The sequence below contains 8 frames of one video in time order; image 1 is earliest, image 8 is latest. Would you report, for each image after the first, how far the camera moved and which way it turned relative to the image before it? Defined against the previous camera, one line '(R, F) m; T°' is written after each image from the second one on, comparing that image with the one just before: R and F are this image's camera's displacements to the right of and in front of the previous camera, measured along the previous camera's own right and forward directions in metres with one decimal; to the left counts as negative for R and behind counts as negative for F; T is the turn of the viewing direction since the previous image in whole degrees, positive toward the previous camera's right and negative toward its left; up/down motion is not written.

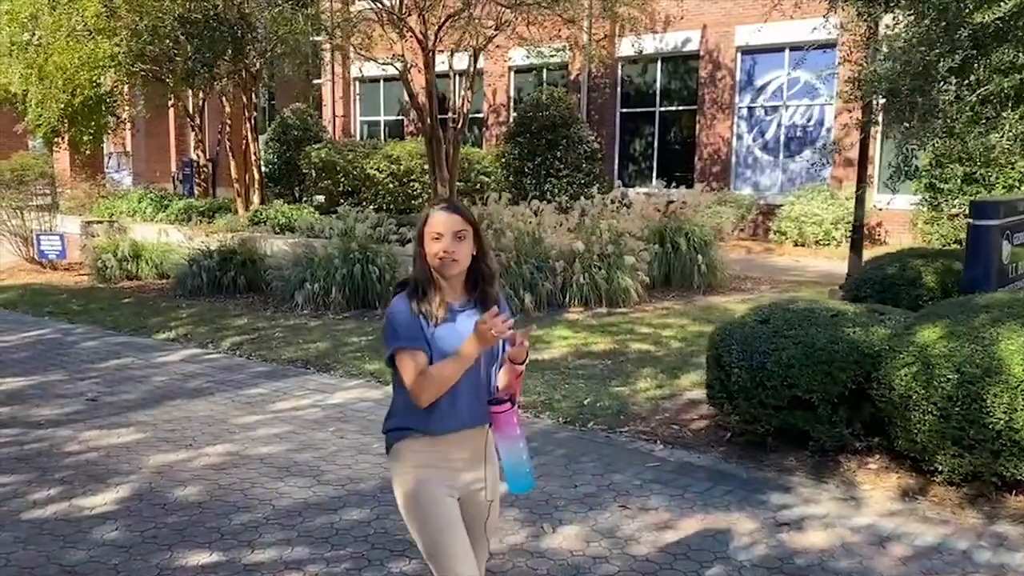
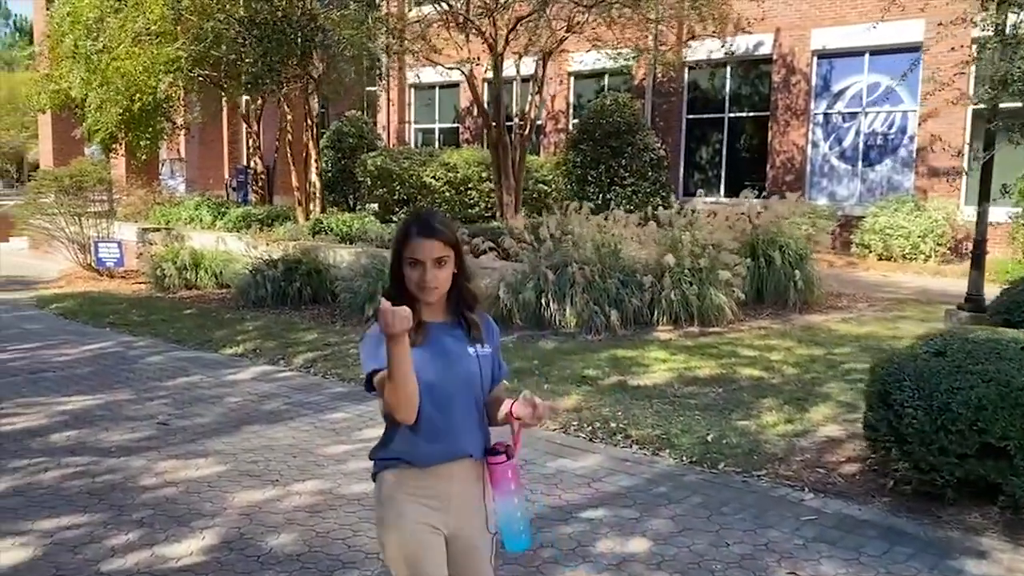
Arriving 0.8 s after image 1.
(-0.5, +0.6) m; -2°
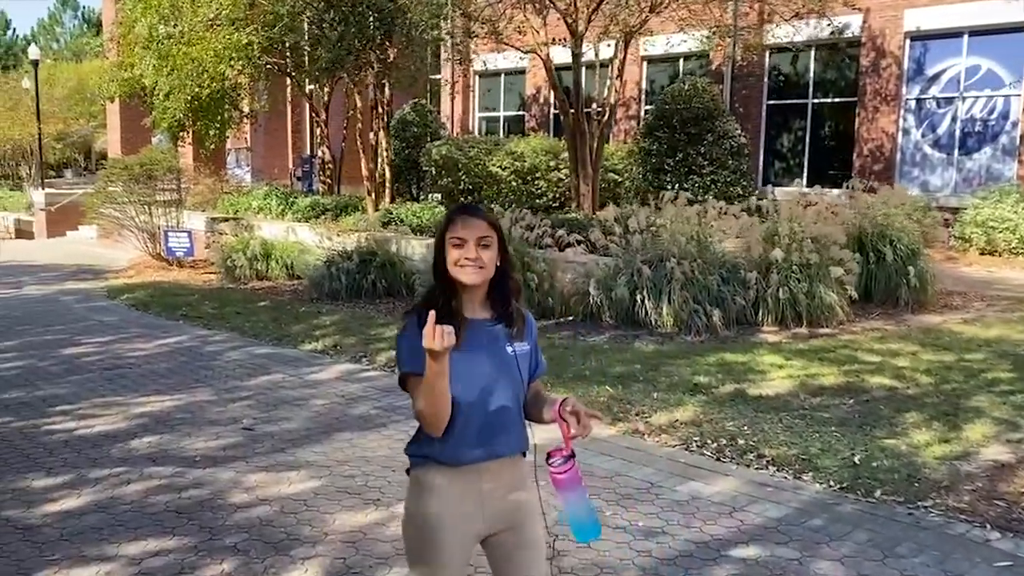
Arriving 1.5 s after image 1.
(-0.4, +0.6) m; -3°
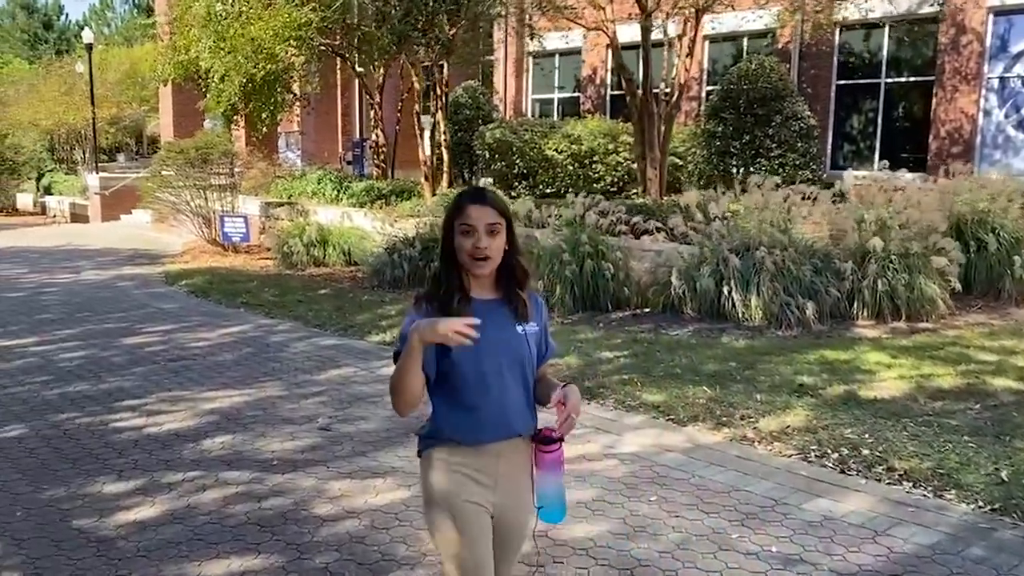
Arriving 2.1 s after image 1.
(-0.3, +0.4) m; -3°
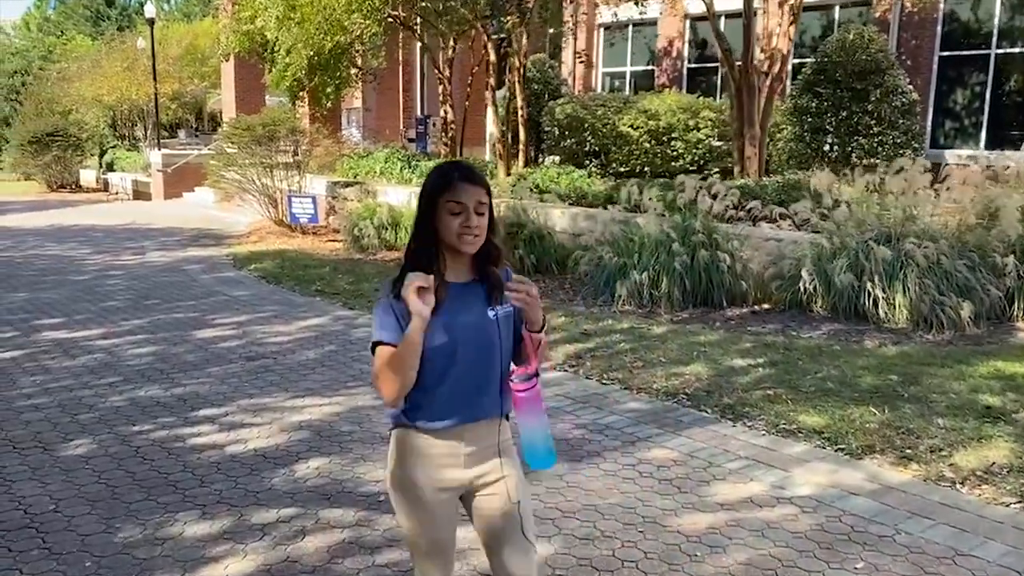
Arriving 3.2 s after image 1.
(-0.5, +0.8) m; -3°
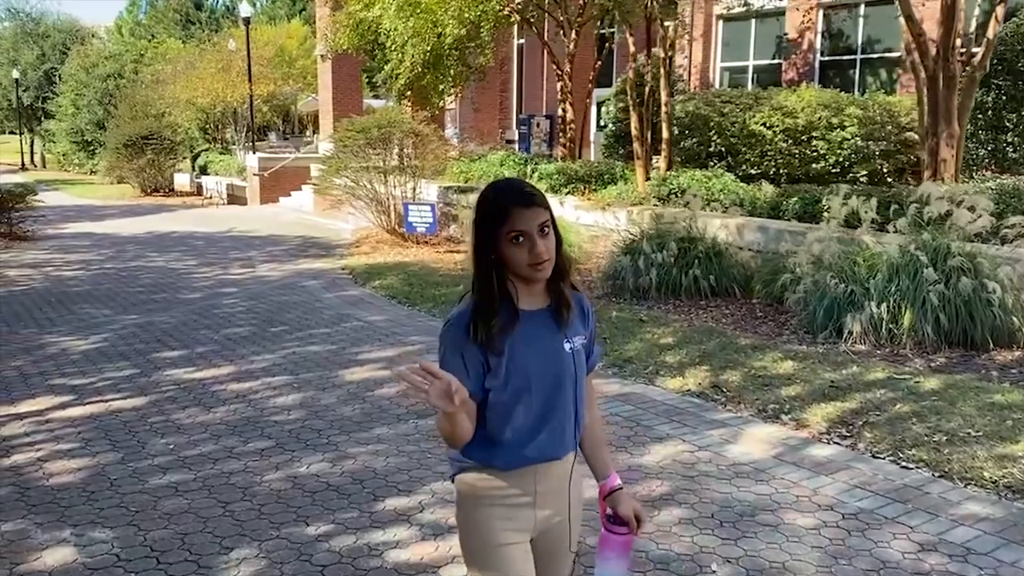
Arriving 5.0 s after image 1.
(-1.0, +1.4) m; -4°
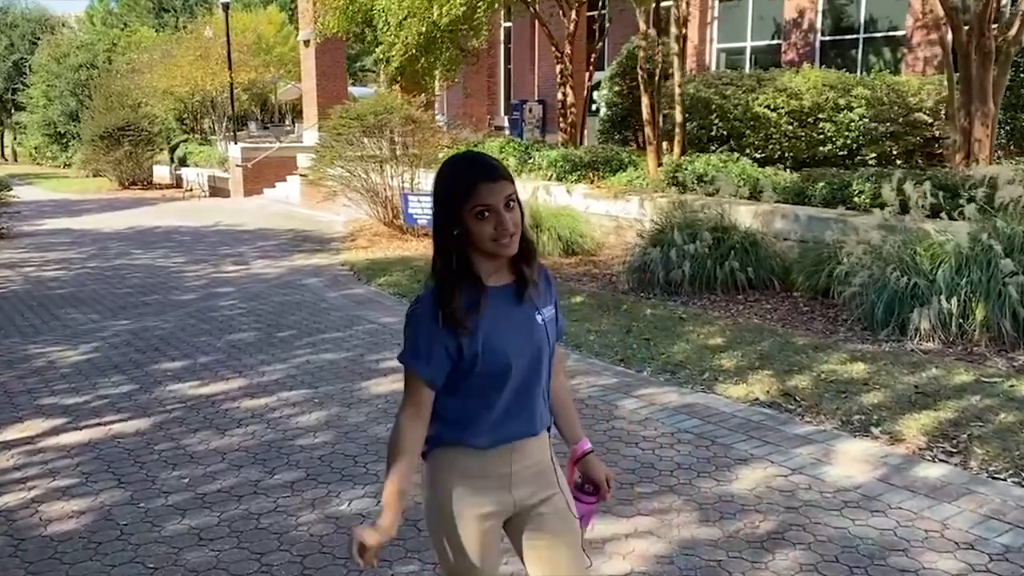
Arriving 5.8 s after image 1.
(-0.4, +0.6) m; +1°
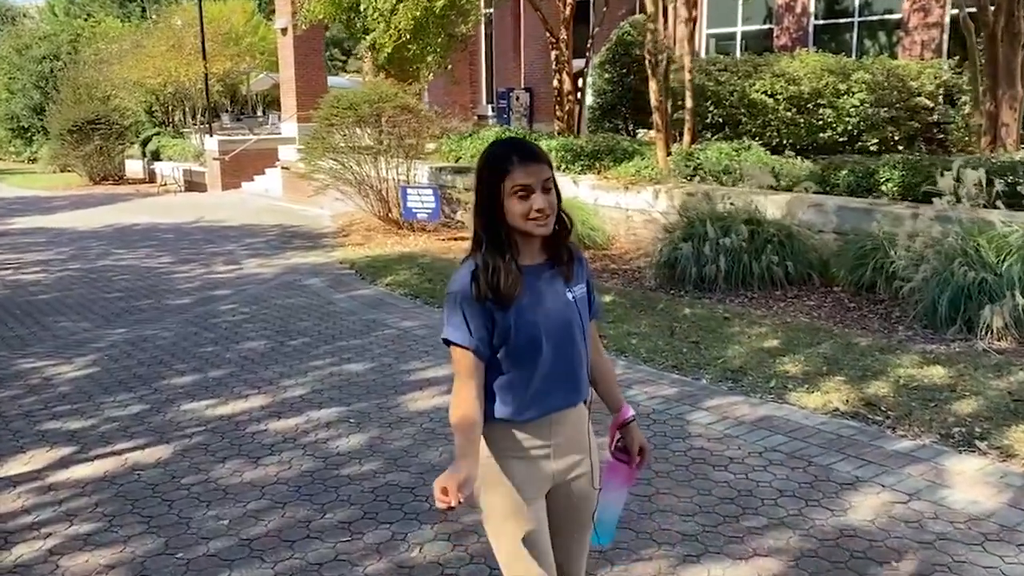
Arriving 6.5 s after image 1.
(-0.5, +0.5) m; +2°
